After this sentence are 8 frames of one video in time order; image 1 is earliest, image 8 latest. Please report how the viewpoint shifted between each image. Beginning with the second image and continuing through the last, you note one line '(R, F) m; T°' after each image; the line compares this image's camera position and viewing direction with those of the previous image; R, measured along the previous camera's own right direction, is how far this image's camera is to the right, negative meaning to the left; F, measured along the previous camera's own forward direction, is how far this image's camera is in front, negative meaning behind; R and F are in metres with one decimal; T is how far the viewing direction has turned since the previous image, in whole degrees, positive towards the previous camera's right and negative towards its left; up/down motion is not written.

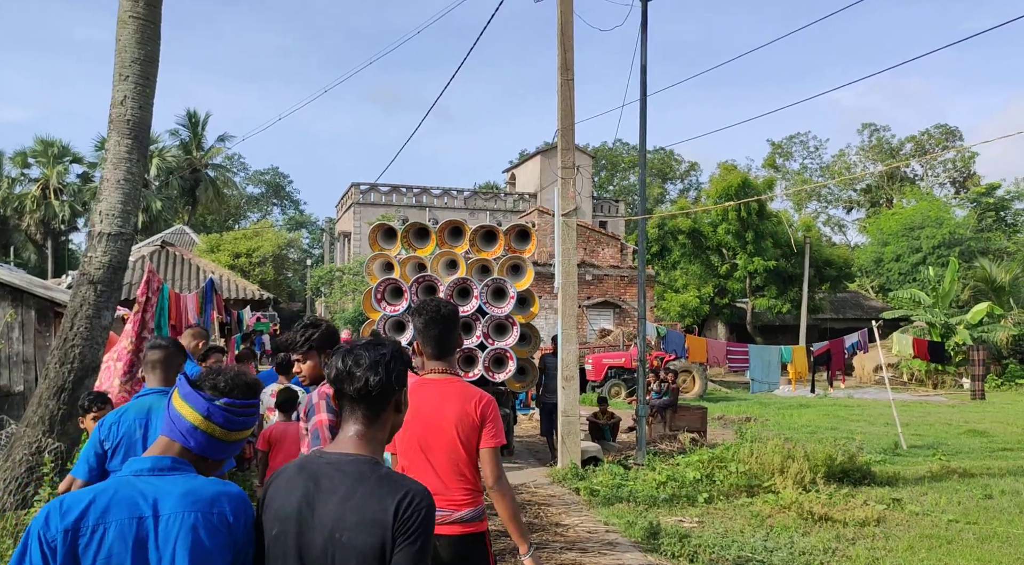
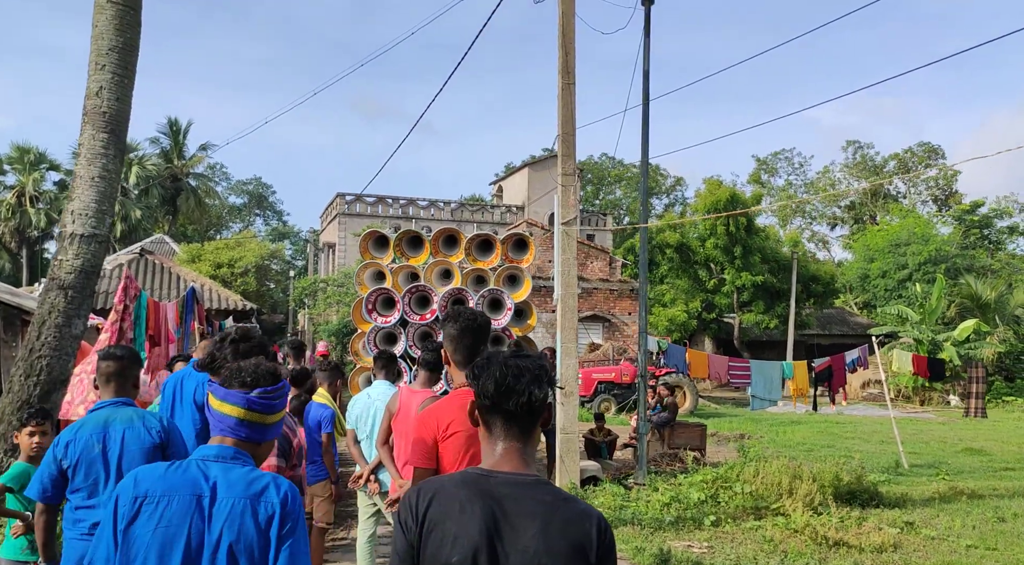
(-0.2, +0.4) m; +1°
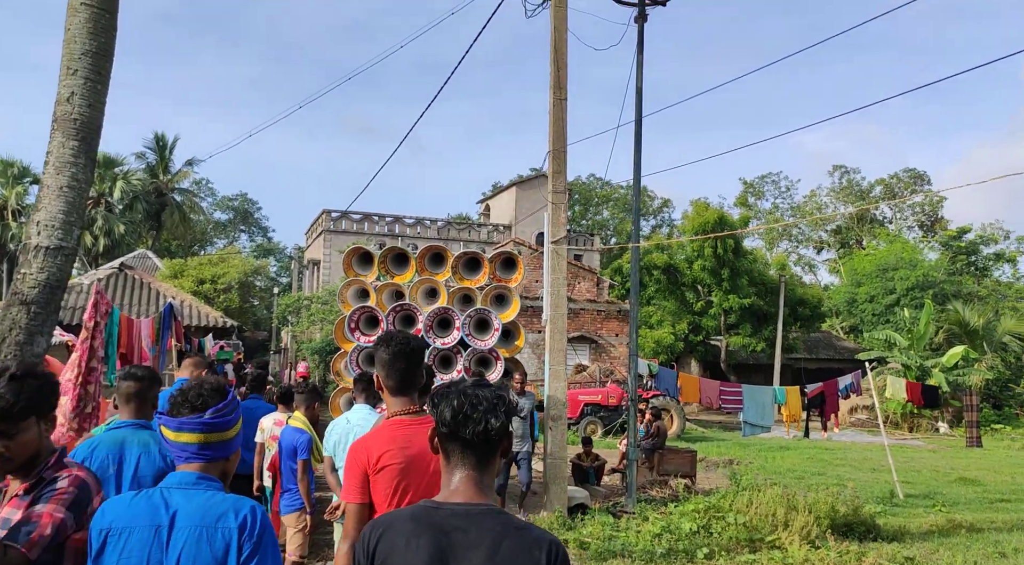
(0.0, +0.3) m; +1°
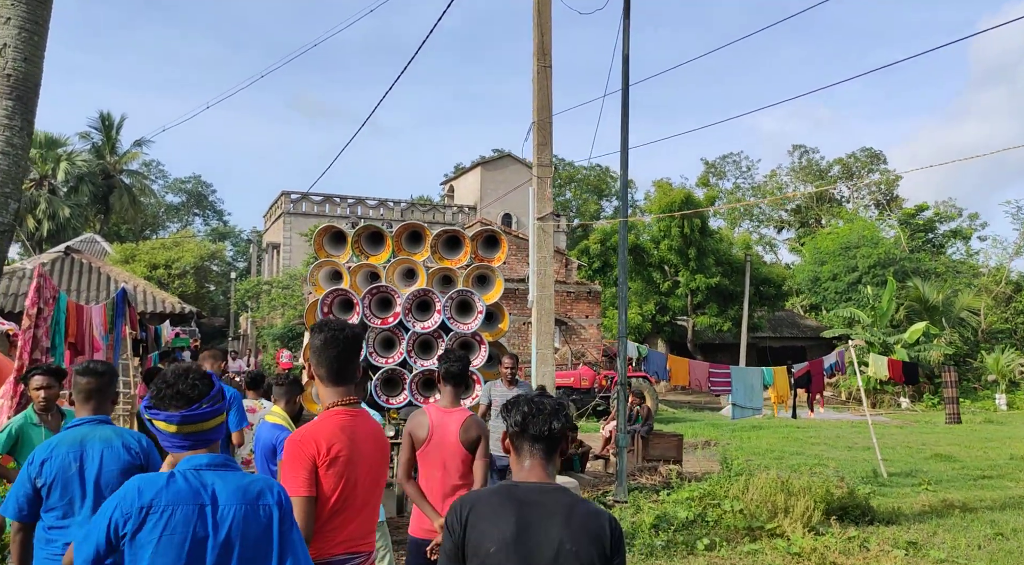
(-0.2, +0.5) m; +3°
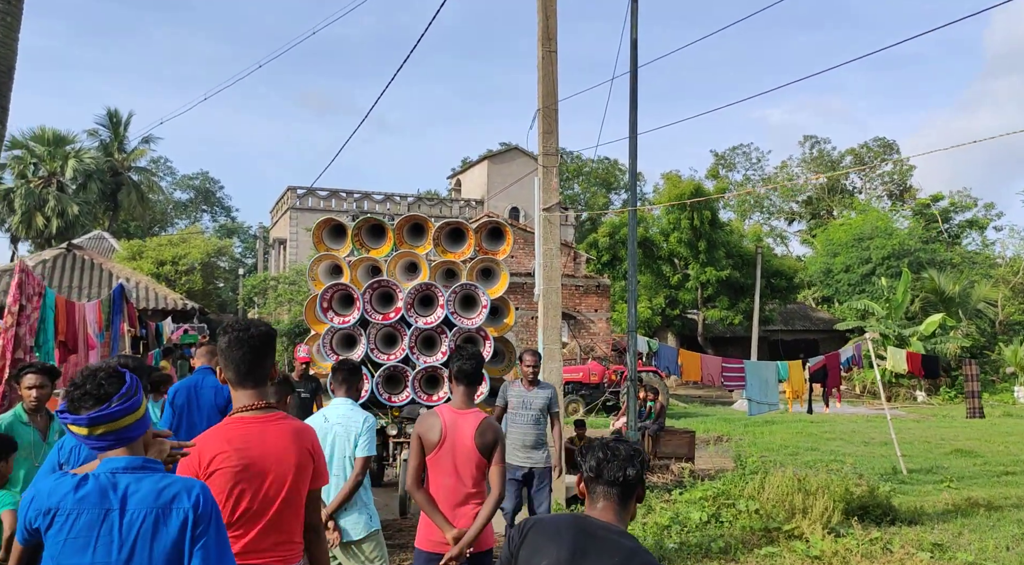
(0.0, +0.3) m; -1°
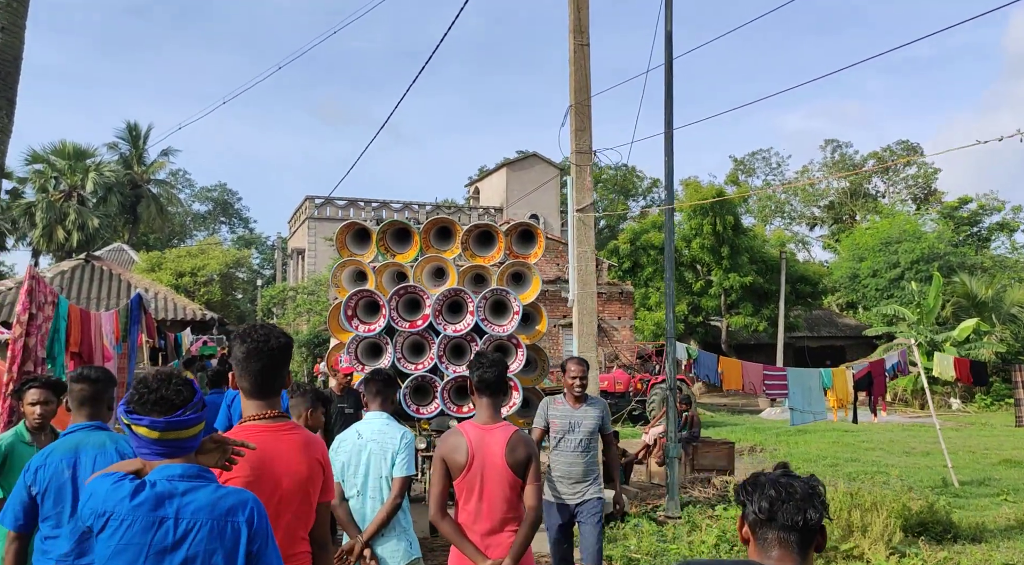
(-0.2, +0.4) m; -1°
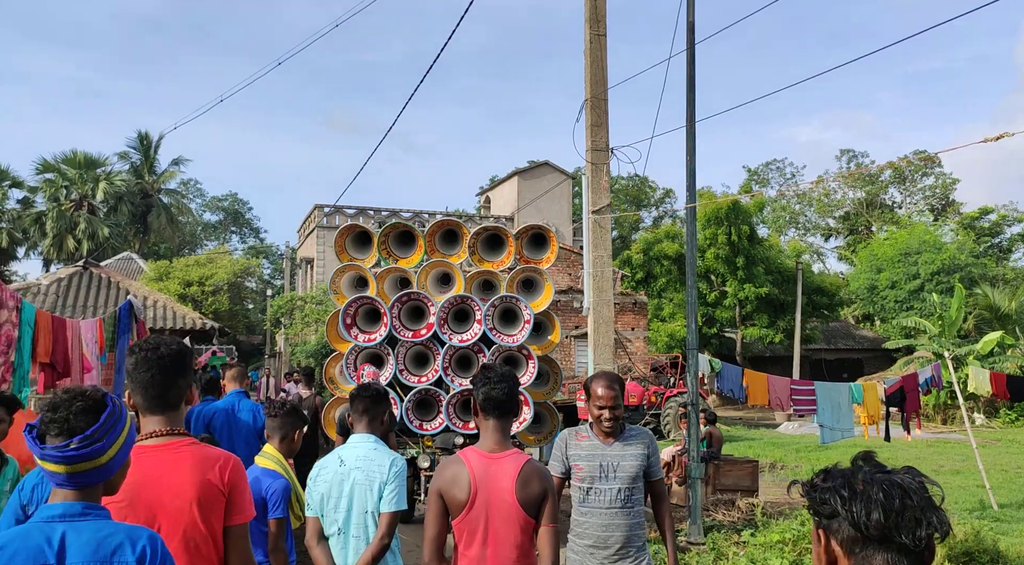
(0.0, +0.5) m; -1°
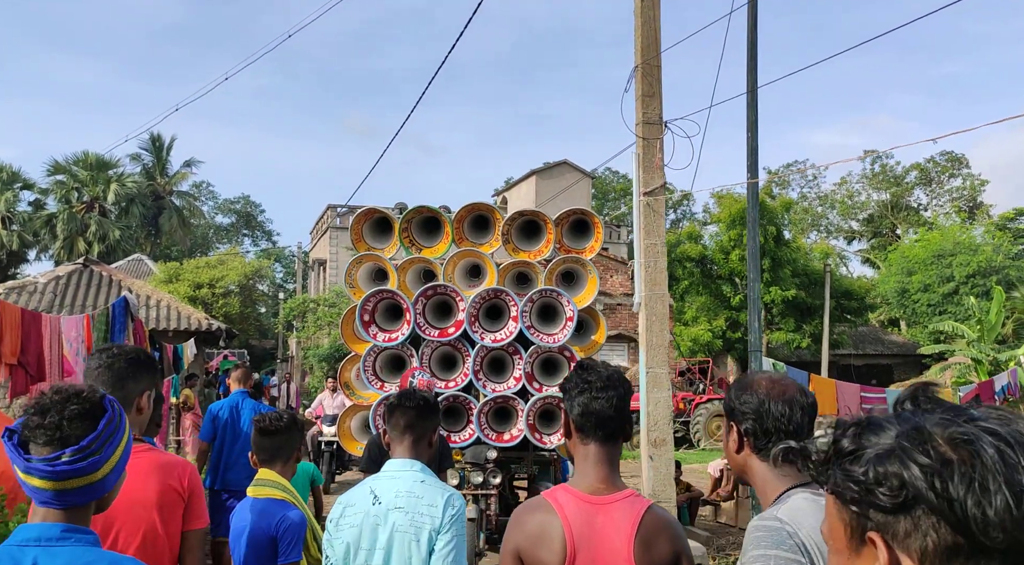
(-0.2, +0.9) m; -1°
